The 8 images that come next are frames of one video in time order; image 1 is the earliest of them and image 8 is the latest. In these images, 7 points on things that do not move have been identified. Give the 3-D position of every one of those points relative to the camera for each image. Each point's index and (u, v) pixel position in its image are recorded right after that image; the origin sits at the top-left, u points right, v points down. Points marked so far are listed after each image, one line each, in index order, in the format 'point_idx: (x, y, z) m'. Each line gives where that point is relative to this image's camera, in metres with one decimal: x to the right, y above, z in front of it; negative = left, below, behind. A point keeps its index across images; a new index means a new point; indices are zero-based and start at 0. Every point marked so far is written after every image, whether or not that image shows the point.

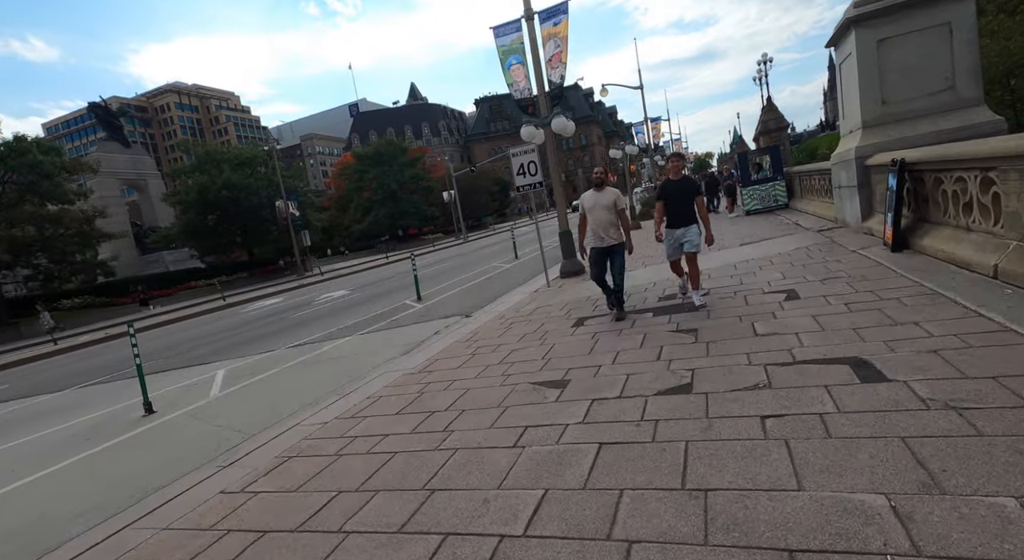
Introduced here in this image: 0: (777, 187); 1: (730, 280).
0: (+9.3, +3.2, +19.7) m
1: (+3.1, 0.0, +8.1) m
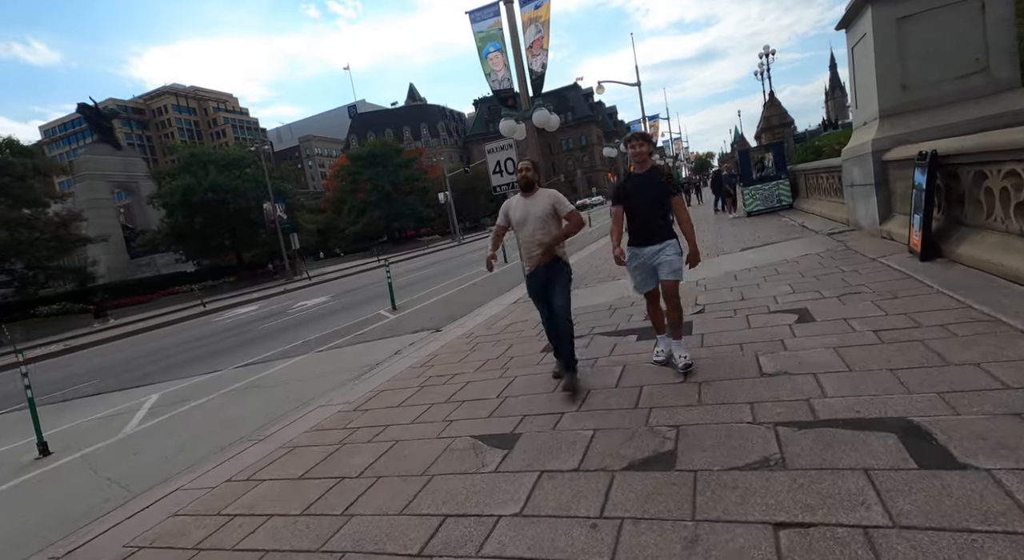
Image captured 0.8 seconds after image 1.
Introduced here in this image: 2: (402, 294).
0: (+8.8, +3.1, +18.5) m
1: (+2.7, -0.2, +6.9) m
2: (-3.5, -0.5, +17.5) m
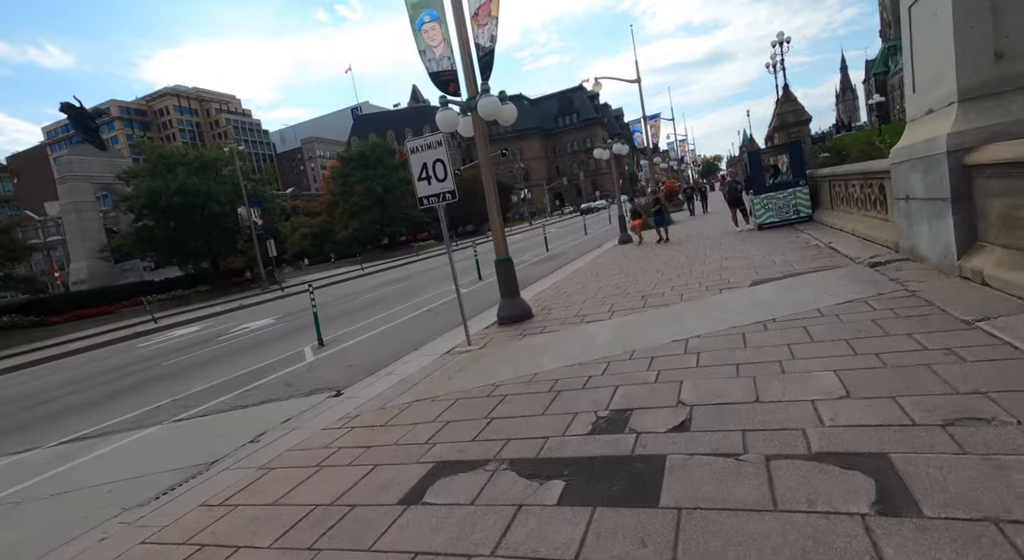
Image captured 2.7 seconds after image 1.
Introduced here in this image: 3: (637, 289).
0: (+8.0, +2.4, +15.7) m
1: (+1.7, -0.8, +4.2) m
2: (-4.4, -1.1, +14.9) m
3: (+2.2, -0.2, +10.1) m
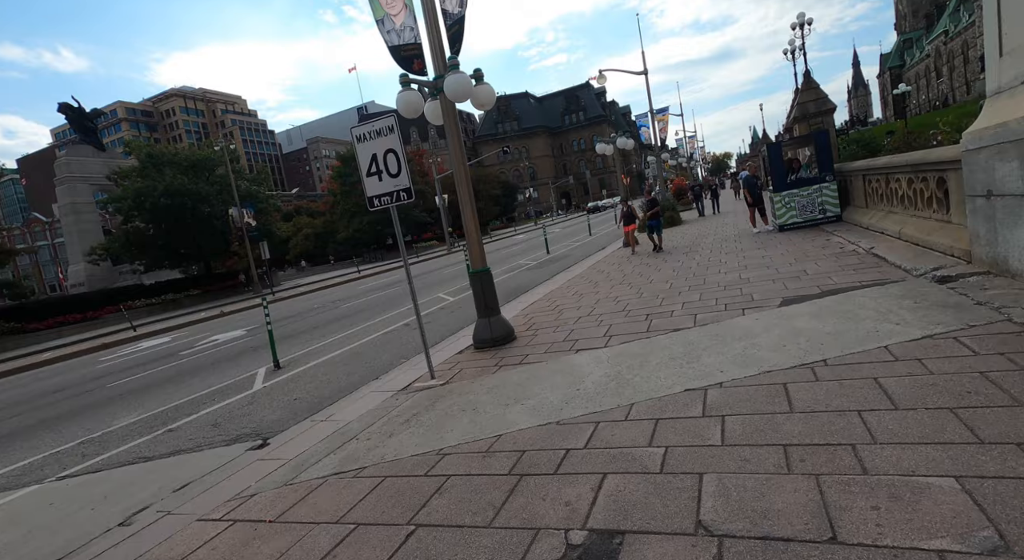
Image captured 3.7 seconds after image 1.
0: (+7.8, +2.2, +14.0) m
1: (+1.3, -1.0, +2.6) m
2: (-4.6, -1.3, +13.4) m
3: (+1.9, -0.4, +8.5) m
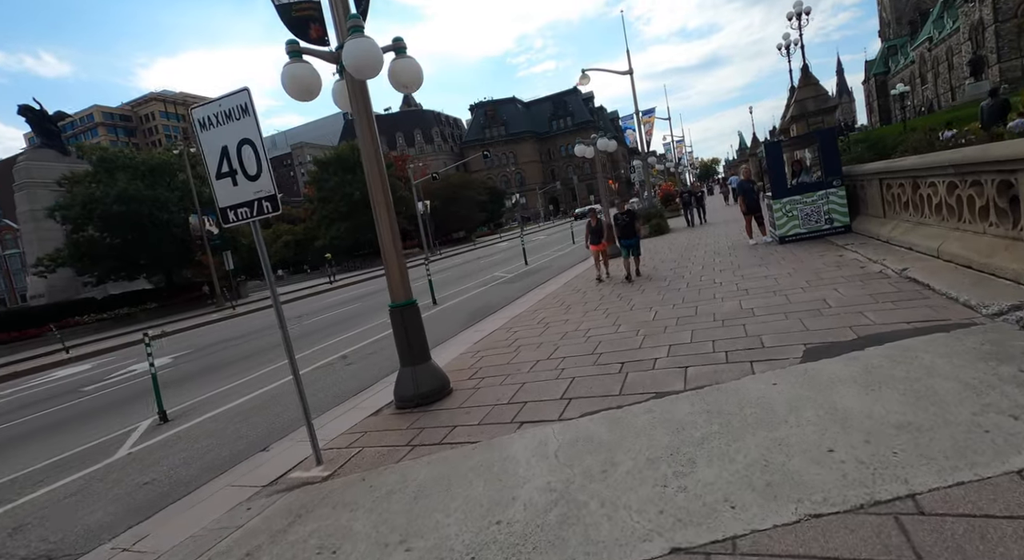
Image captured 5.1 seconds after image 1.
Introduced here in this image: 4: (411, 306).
0: (+6.9, +1.8, +12.3) m
1: (+0.7, -1.3, +0.7) m
2: (-5.4, -1.8, +11.4) m
3: (+1.2, -0.8, +6.6) m
4: (-1.1, -0.3, +6.1) m
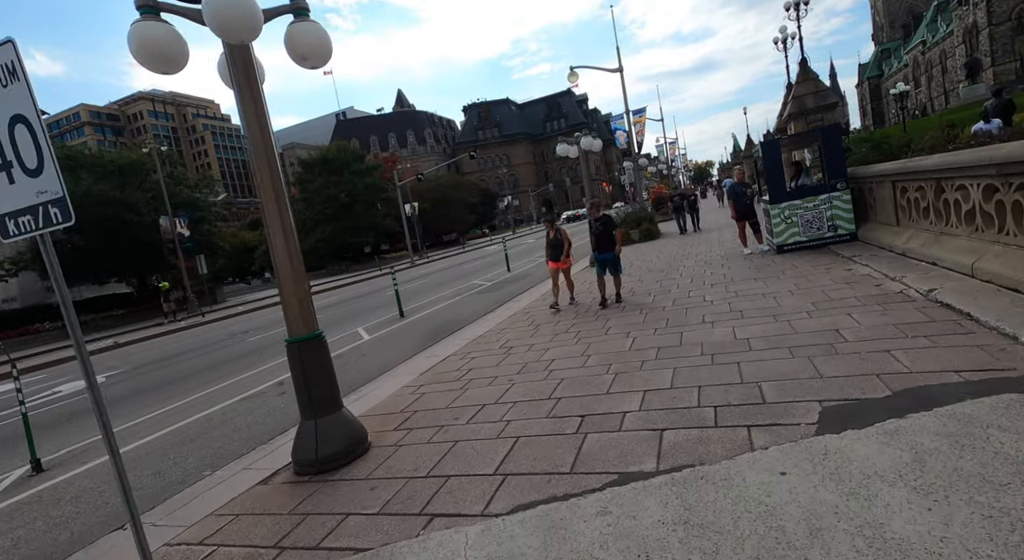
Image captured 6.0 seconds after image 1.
0: (+6.3, +1.5, +11.0) m
1: (+0.2, -1.5, -0.6) m
2: (-6.0, -2.0, +10.0) m
3: (+0.6, -1.0, +5.3) m
4: (-1.7, -0.5, +4.7) m
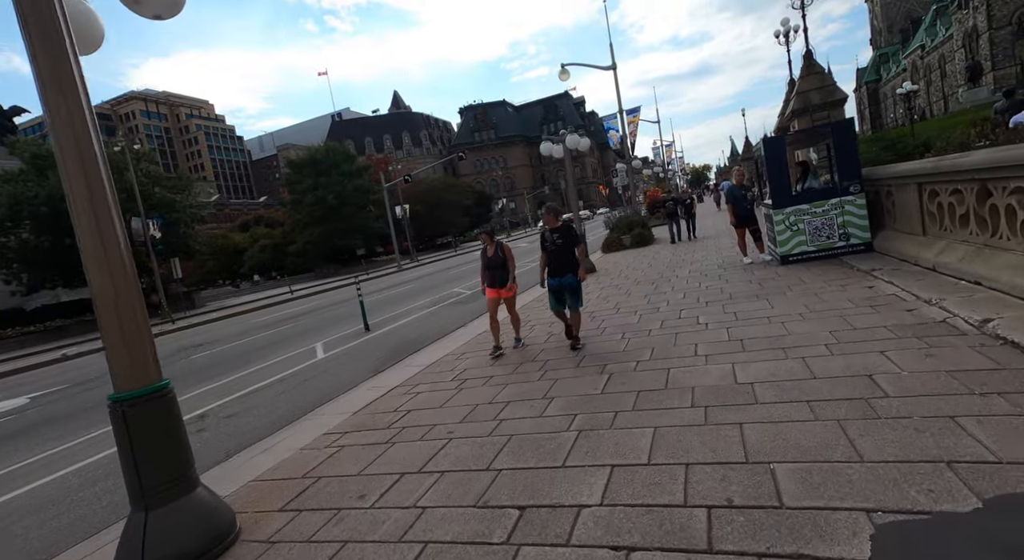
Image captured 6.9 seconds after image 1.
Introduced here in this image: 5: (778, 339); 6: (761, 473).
0: (+5.8, +1.2, +9.7) m
1: (-0.3, -1.7, -1.9) m
2: (-6.6, -2.2, +8.6) m
3: (+0.1, -1.2, +3.9) m
4: (-2.2, -0.7, +3.4) m
5: (+2.6, -0.6, +5.6) m
6: (+1.3, -1.0, +3.1) m
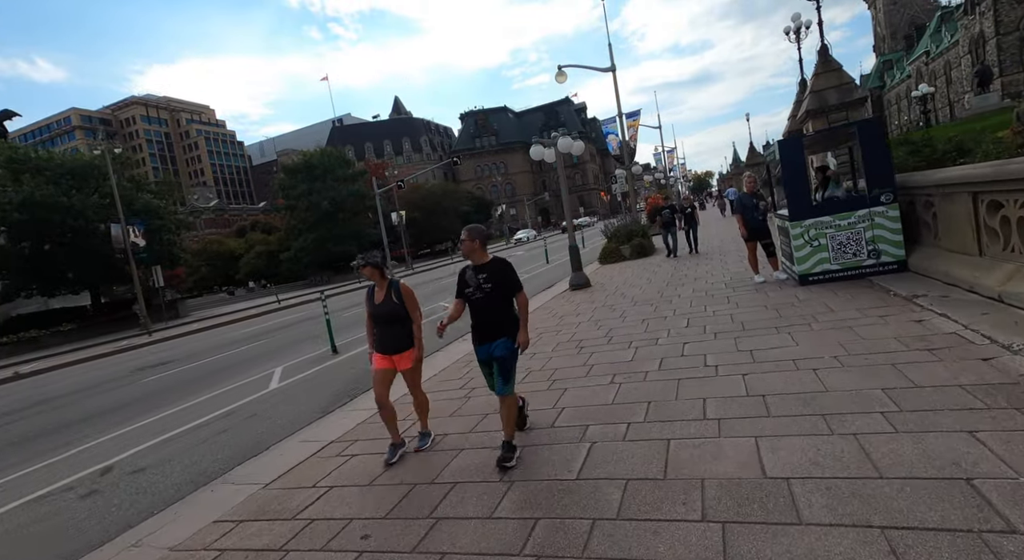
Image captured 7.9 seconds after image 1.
0: (+5.4, +0.9, +8.4) m
1: (-0.7, -1.9, -3.3) m
2: (-6.9, -2.5, +7.3) m
3: (-0.3, -1.5, +2.6) m
4: (-2.5, -1.0, +2.1) m
5: (+2.3, -0.9, +4.2) m
6: (+1.0, -1.3, +1.7) m
